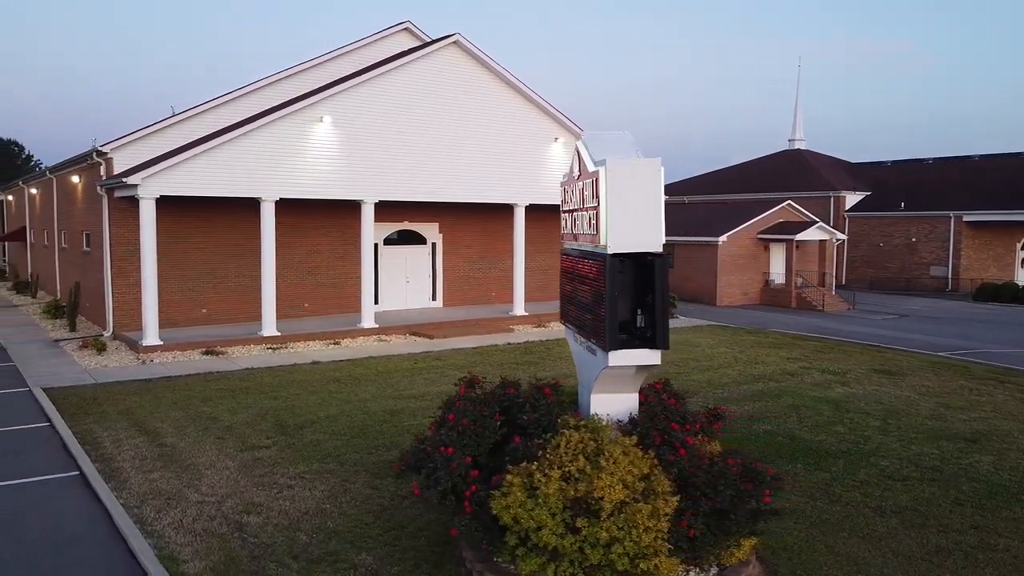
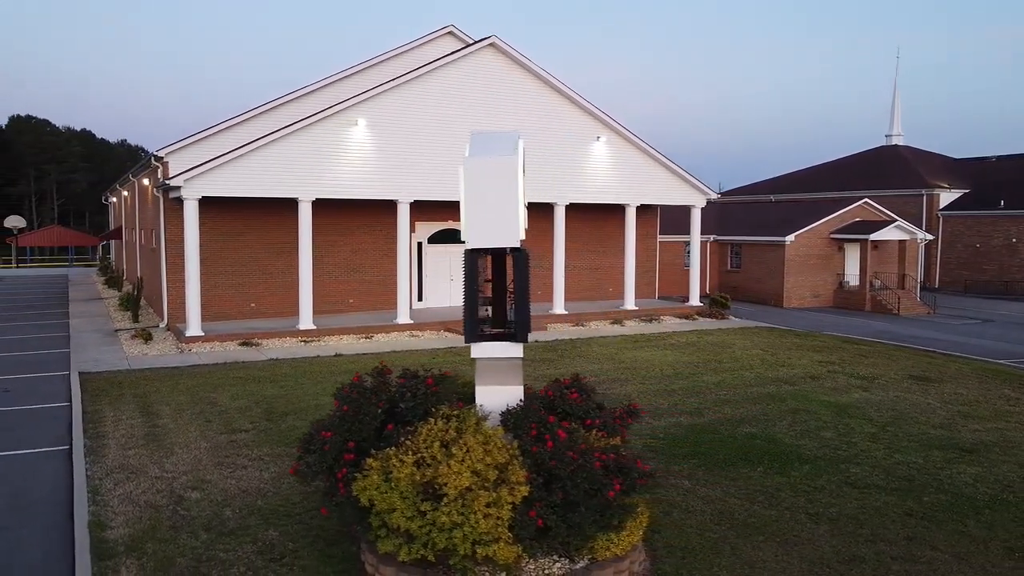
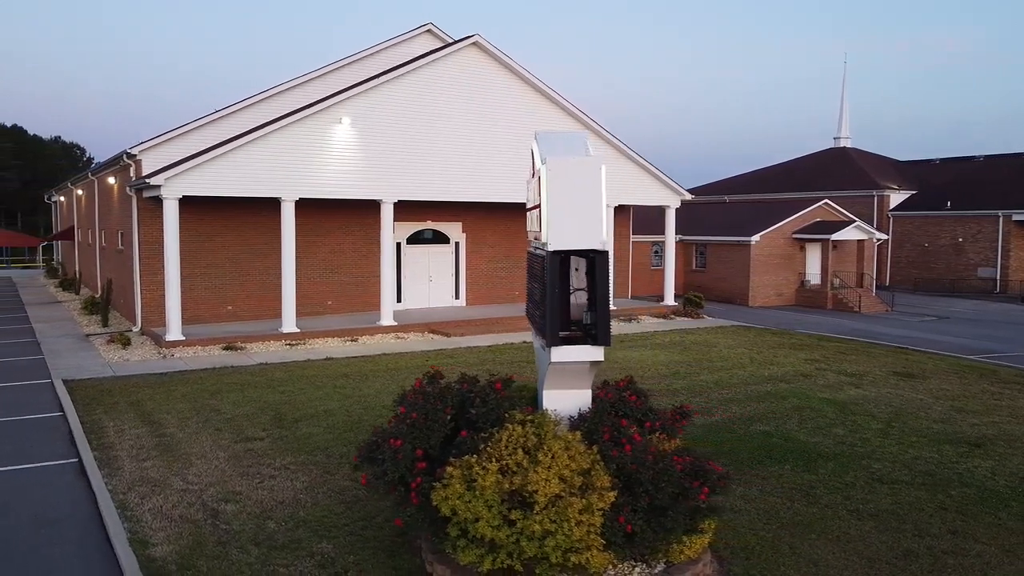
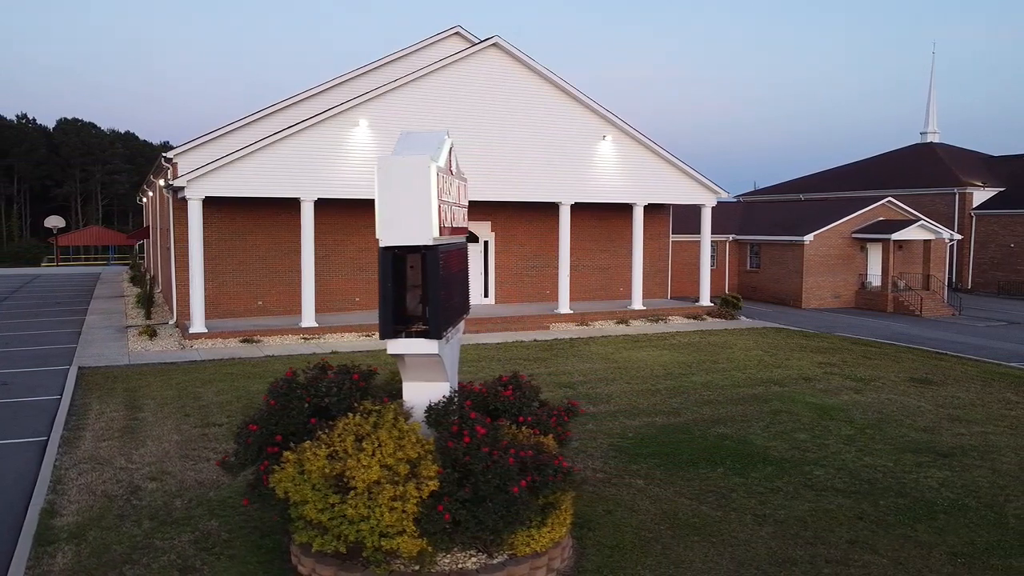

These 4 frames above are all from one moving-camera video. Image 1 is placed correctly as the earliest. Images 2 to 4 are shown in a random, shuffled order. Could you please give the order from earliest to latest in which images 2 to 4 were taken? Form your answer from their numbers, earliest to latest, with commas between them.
3, 2, 4
